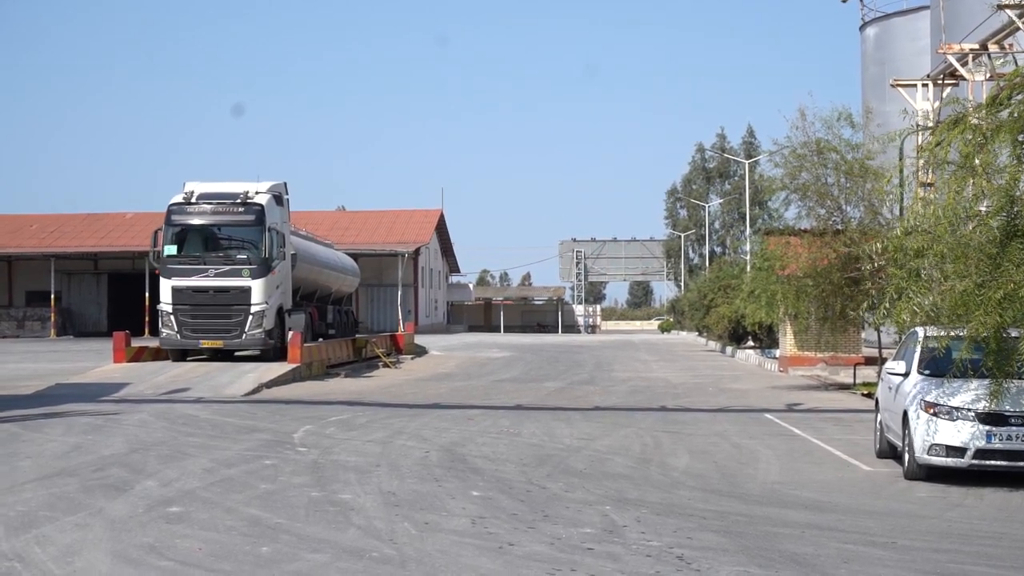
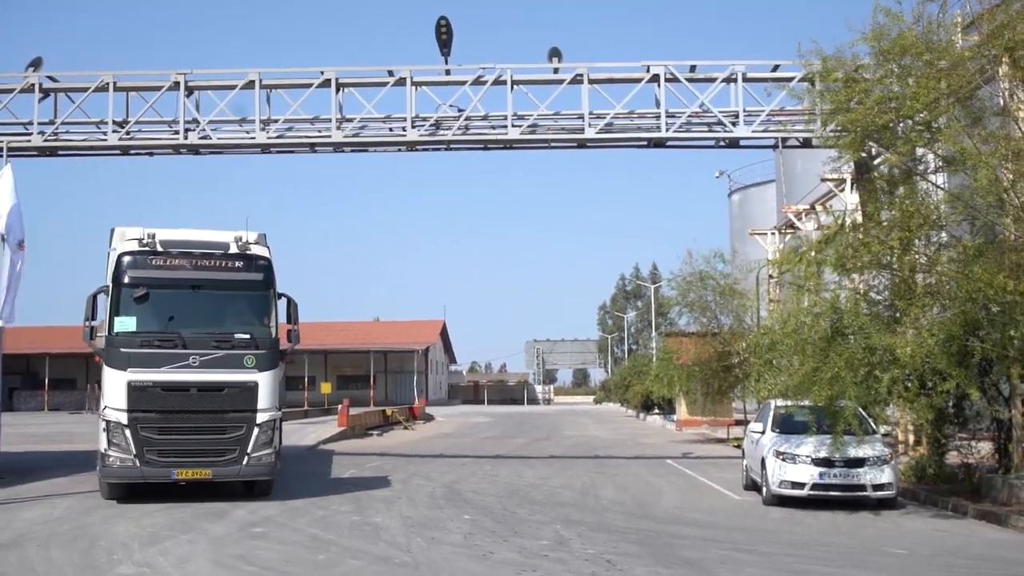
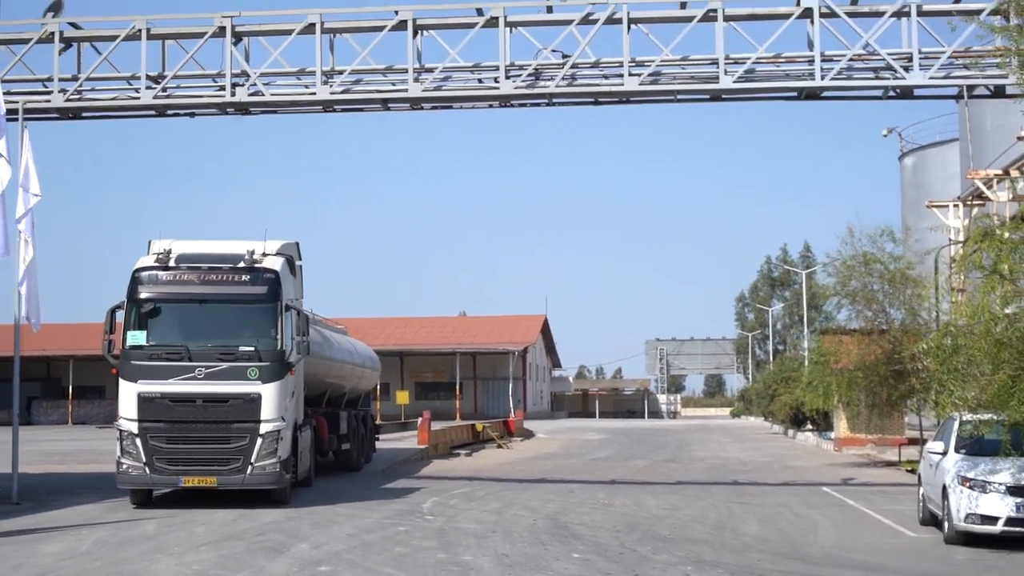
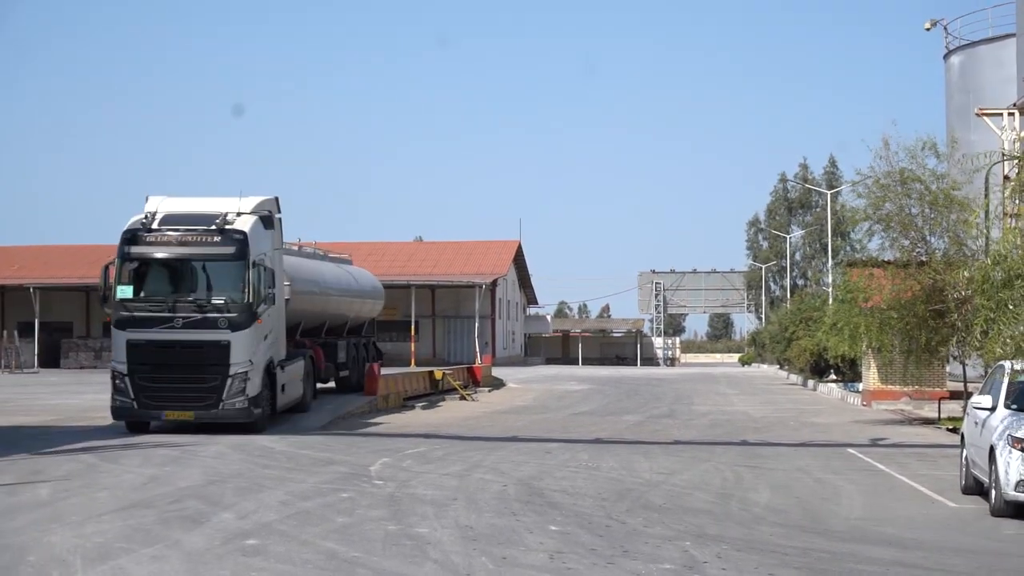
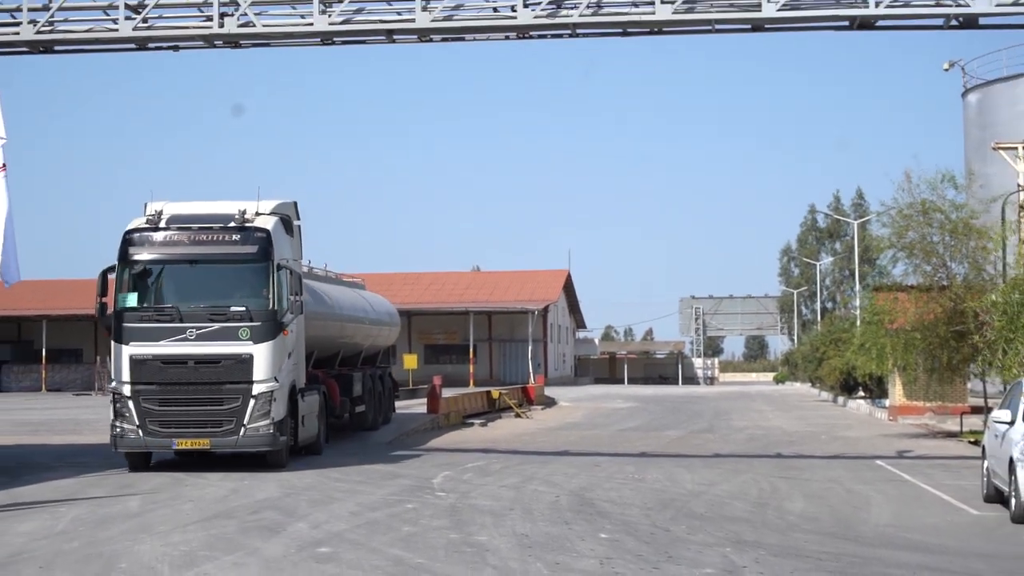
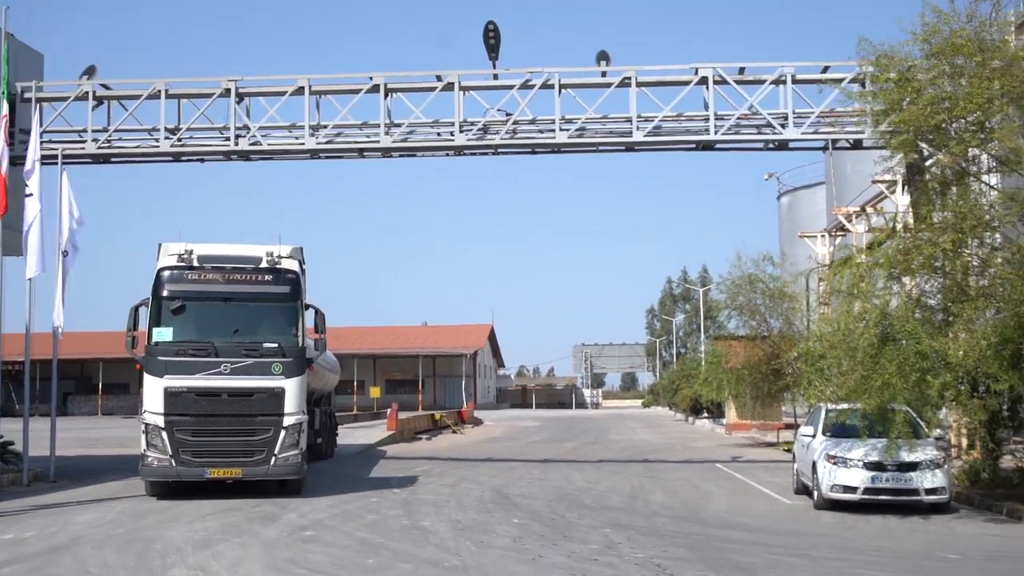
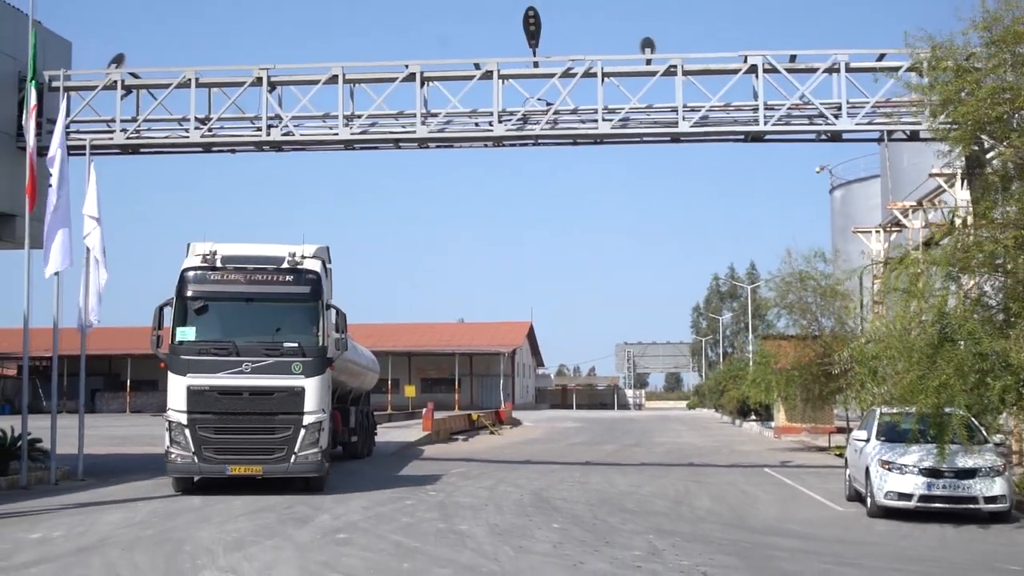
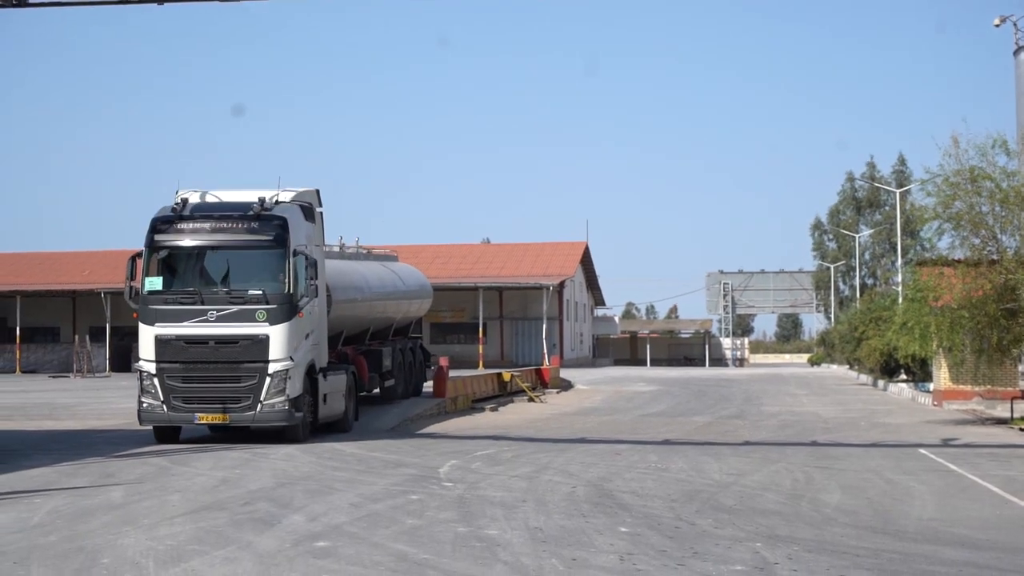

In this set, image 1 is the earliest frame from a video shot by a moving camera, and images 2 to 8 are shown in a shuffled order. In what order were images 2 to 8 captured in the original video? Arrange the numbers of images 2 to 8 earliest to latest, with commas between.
4, 8, 5, 3, 7, 6, 2
